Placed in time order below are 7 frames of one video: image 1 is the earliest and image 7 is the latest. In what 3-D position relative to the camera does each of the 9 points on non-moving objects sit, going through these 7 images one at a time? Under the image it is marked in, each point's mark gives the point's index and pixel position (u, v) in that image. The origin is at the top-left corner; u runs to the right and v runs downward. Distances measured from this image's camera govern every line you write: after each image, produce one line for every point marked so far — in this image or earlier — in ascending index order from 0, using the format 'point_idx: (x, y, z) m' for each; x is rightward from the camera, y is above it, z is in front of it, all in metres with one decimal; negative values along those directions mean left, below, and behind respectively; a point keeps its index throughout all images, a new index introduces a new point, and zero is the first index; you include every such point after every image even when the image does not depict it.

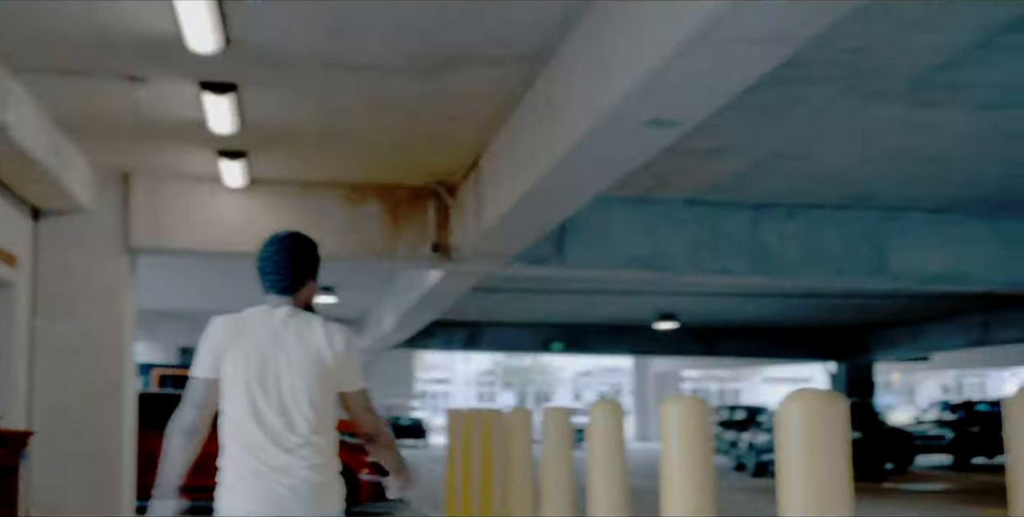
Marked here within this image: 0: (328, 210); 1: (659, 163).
0: (-1.9, +0.5, +12.0) m
1: (+1.4, +0.9, +10.6) m
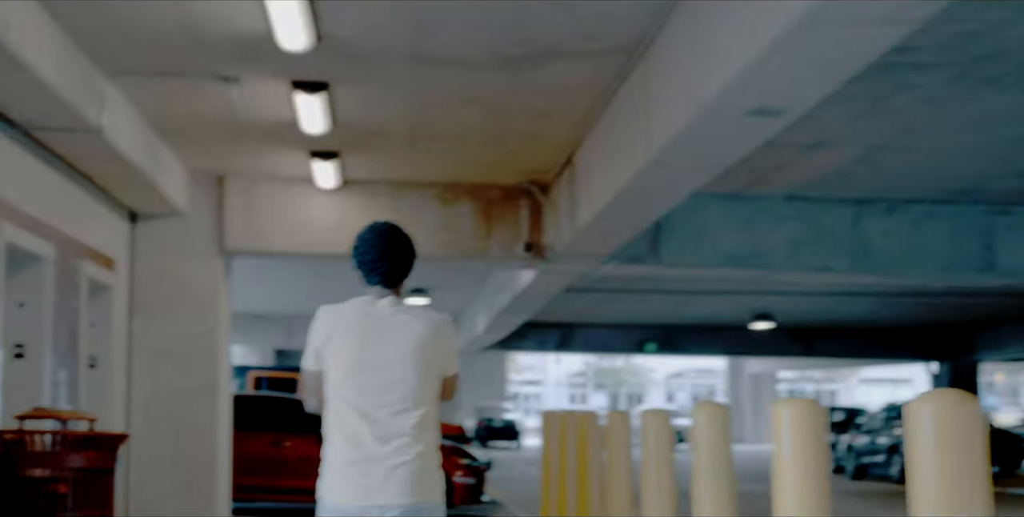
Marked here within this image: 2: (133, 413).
0: (-0.9, +0.5, +11.9) m
1: (+2.2, +0.9, +10.3) m
2: (-3.7, -1.5, +11.2) m
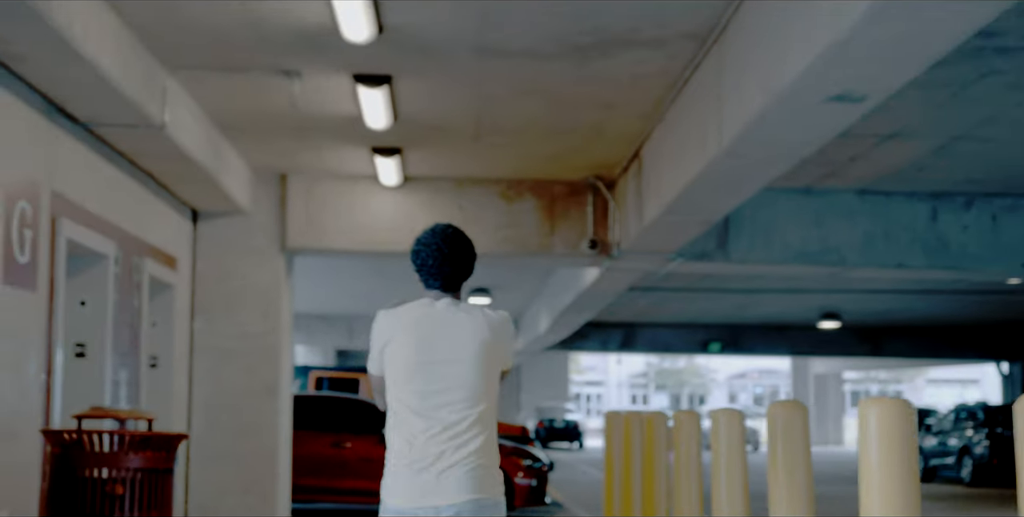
0: (-0.3, +0.5, +11.7) m
1: (+2.8, +0.9, +9.9) m
2: (-3.1, -1.5, +11.2) m
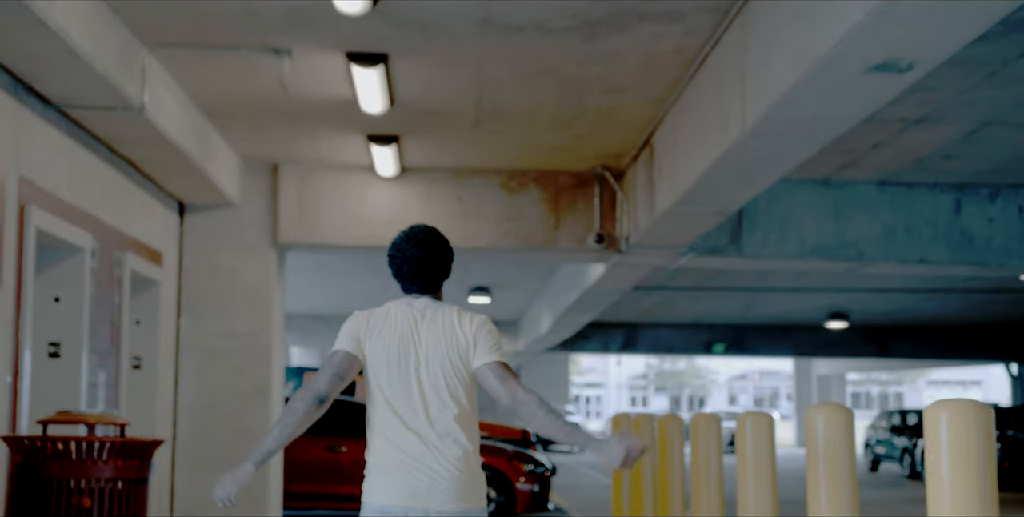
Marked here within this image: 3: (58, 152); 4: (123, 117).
0: (-0.3, +0.6, +11.1) m
1: (+2.8, +1.0, +9.3) m
2: (-3.1, -1.4, +10.6) m
3: (-3.0, +0.7, +7.6) m
4: (-2.6, +1.0, +7.6) m
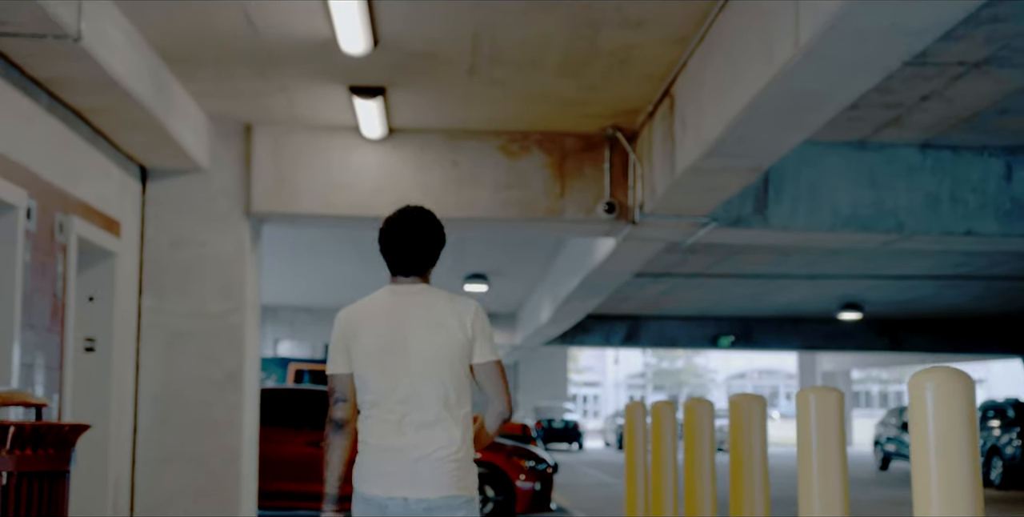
0: (-0.3, +0.8, +10.0) m
1: (+2.8, +1.2, +8.2) m
2: (-3.1, -1.2, +9.5) m
3: (-3.0, +1.0, +6.4) m
4: (-2.6, +1.2, +6.5) m
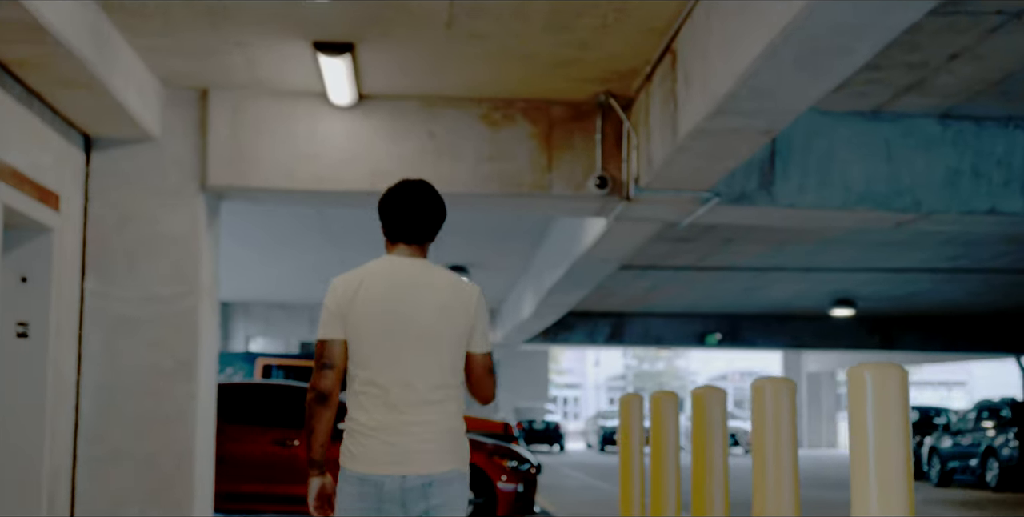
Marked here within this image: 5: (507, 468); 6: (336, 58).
0: (-0.4, +1.0, +9.1) m
1: (+2.7, +1.4, +7.4) m
2: (-3.2, -1.0, +8.5) m
3: (-3.1, +1.1, +5.5) m
4: (-2.7, +1.4, +5.6) m
5: (0.0, -2.2, +12.1) m
6: (-1.2, +1.4, +7.9) m
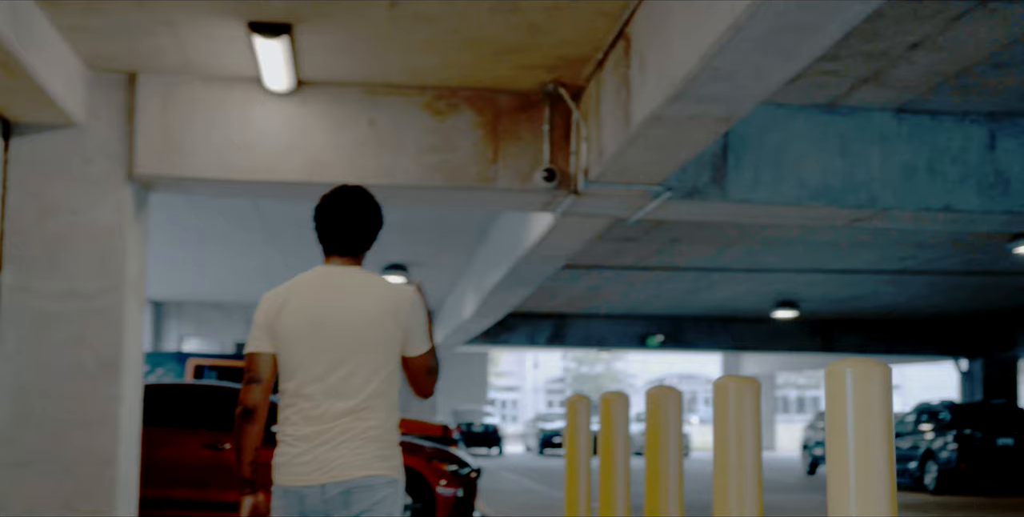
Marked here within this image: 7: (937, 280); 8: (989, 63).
0: (-0.8, +1.0, +8.7) m
1: (+2.4, +1.4, +7.2) m
2: (-3.6, -1.0, +8.0) m
3: (-3.3, +1.2, +5.0) m
4: (-2.9, +1.4, +5.1) m
5: (-0.7, -2.2, +11.8) m
6: (-1.6, +1.4, +7.5) m
7: (+7.1, -0.4, +18.7) m
8: (+3.2, +1.3, +7.7) m
